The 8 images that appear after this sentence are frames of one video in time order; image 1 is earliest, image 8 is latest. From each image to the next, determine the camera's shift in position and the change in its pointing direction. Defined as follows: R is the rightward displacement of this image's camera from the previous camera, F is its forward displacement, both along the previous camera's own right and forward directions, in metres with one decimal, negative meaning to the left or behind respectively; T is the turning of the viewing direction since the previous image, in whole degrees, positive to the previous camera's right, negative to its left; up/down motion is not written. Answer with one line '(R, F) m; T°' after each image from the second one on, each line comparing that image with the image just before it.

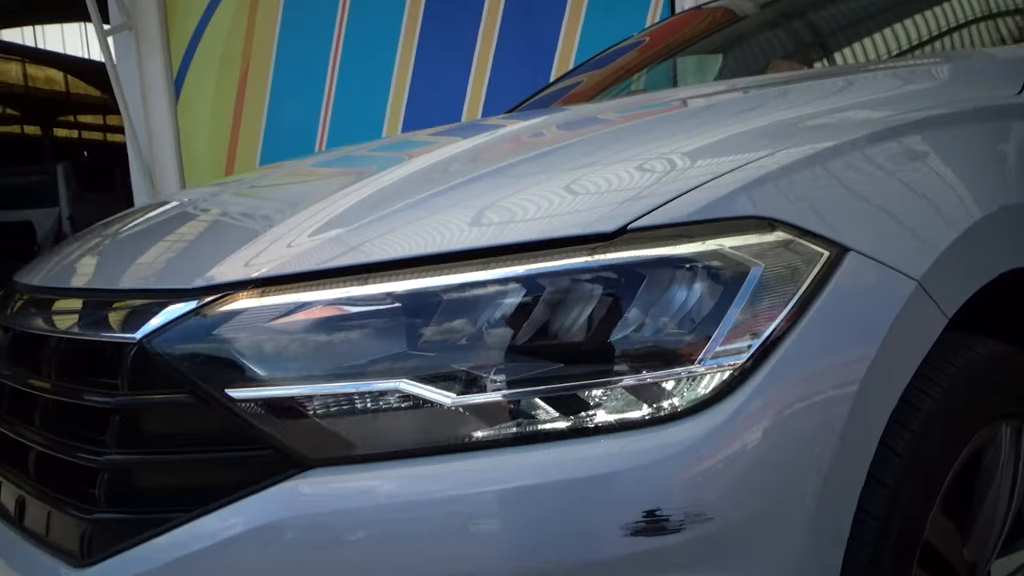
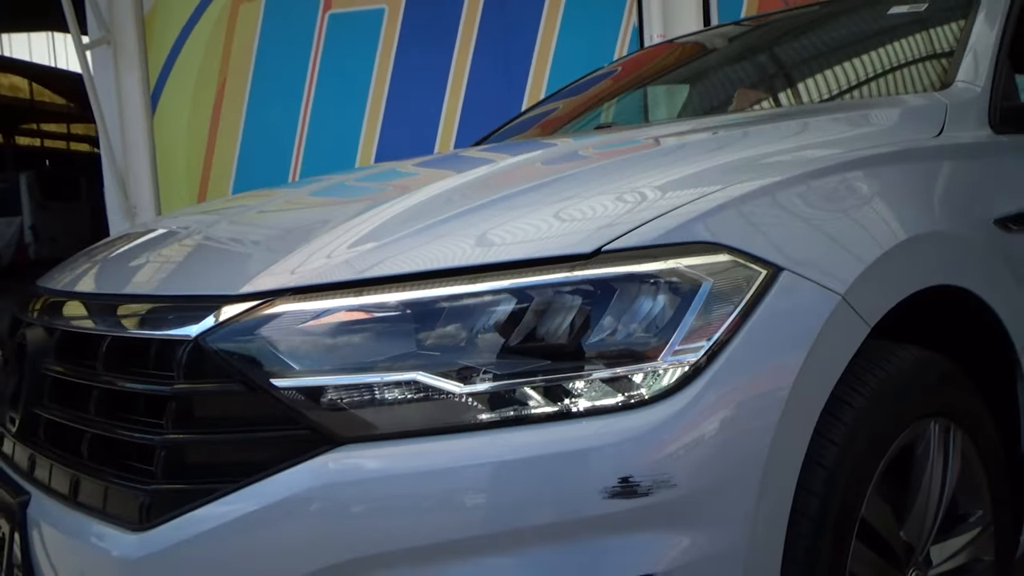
(0.0, -0.2) m; +2°
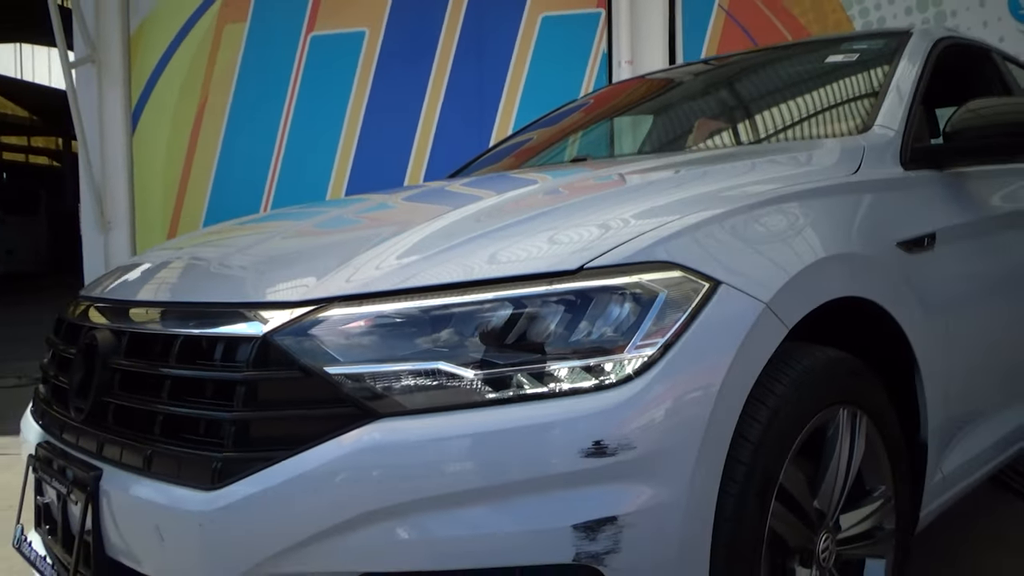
(0.0, -0.3) m; +2°
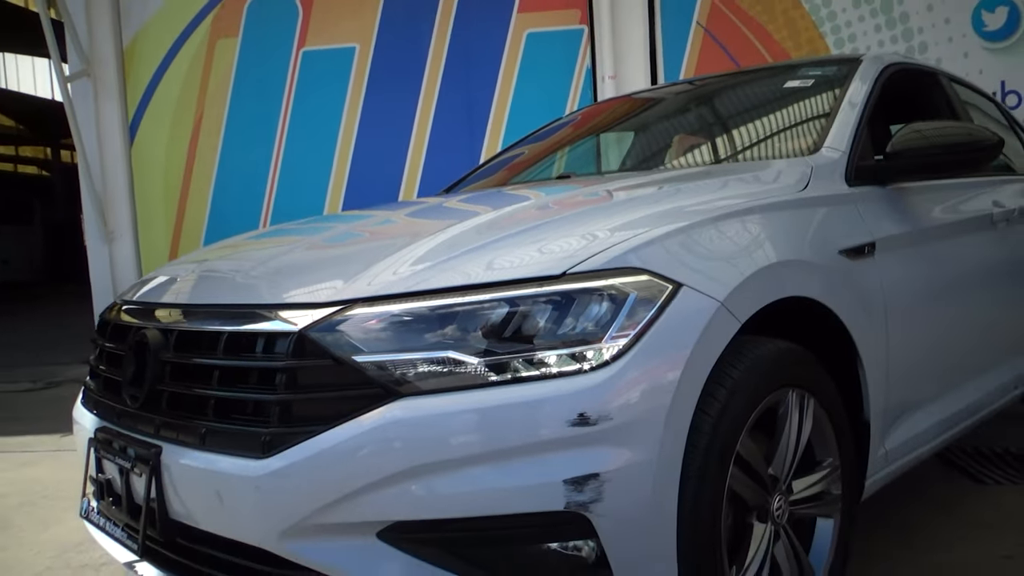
(0.0, -0.3) m; +1°
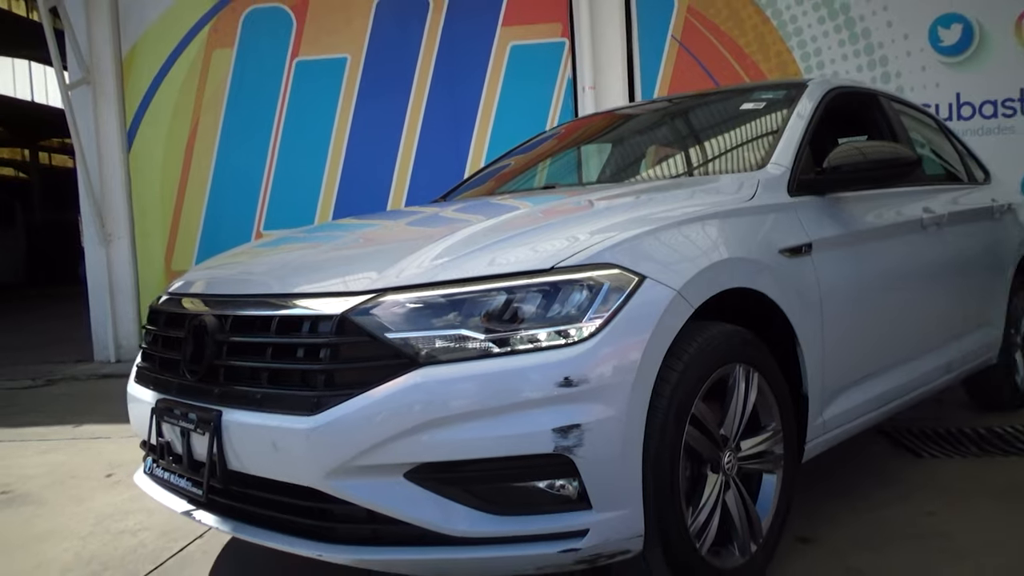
(0.0, -0.4) m; +1°
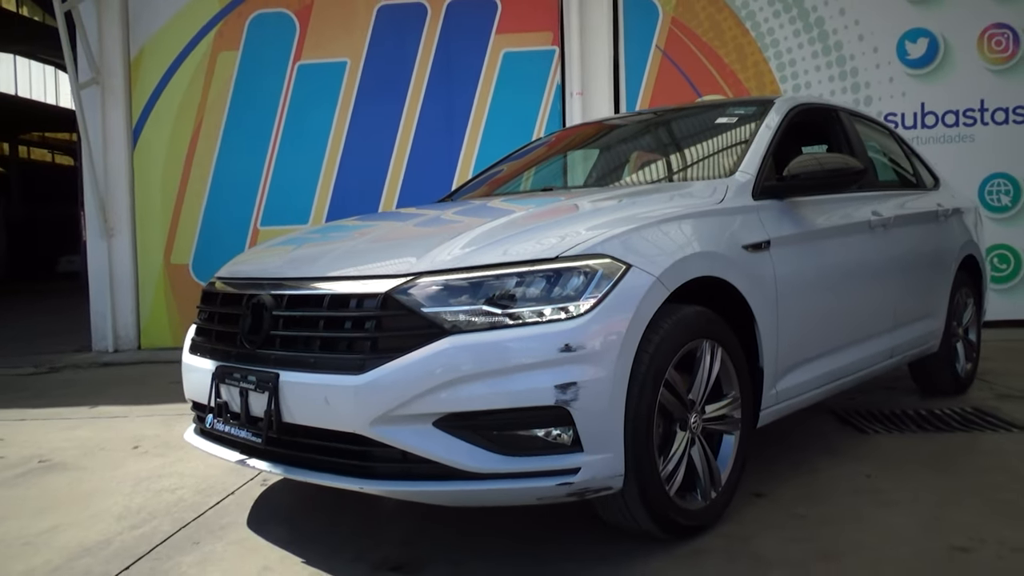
(-0.1, -0.4) m; +1°
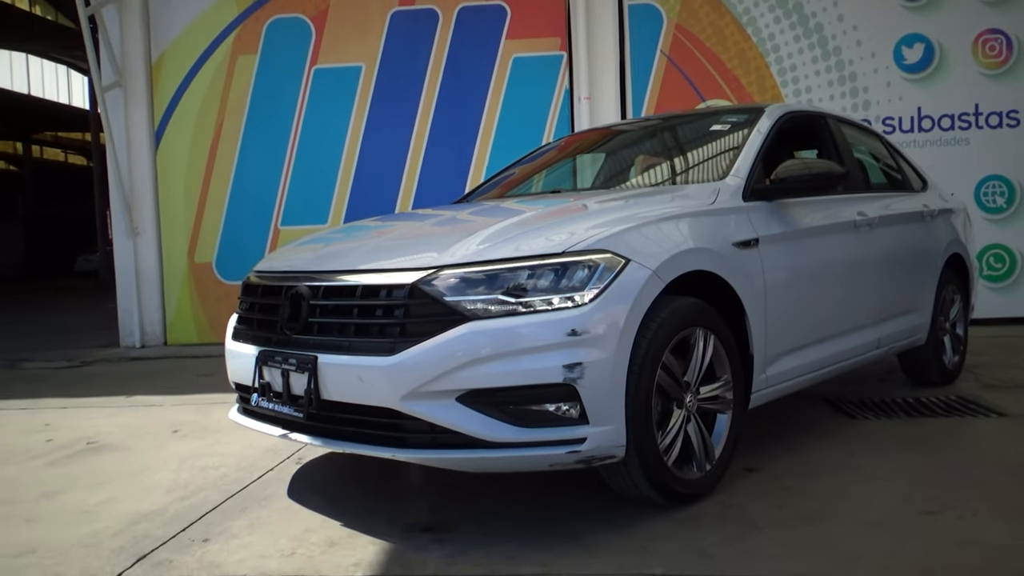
(0.0, -0.3) m; -1°
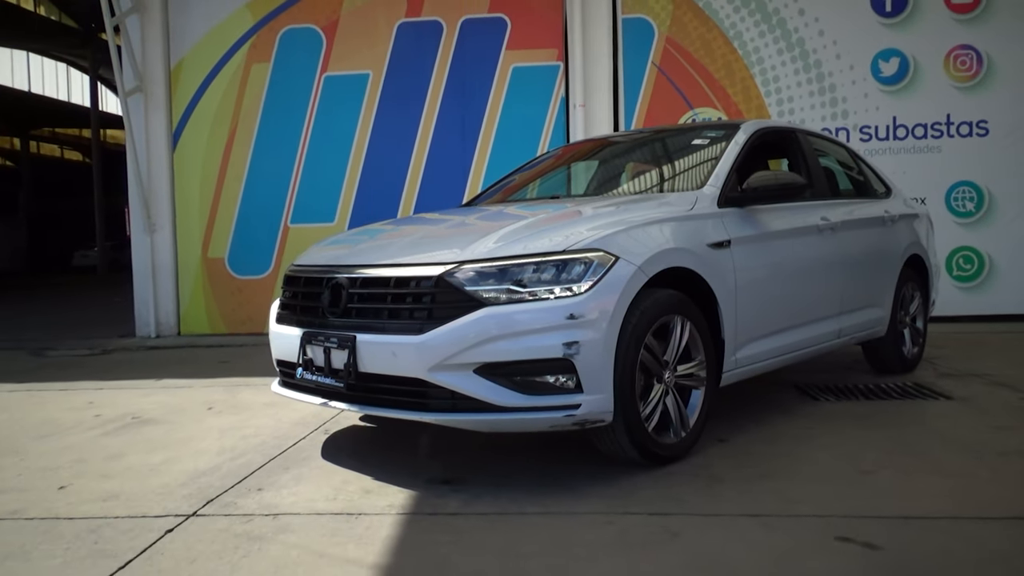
(-0.1, -0.5) m; 0°
